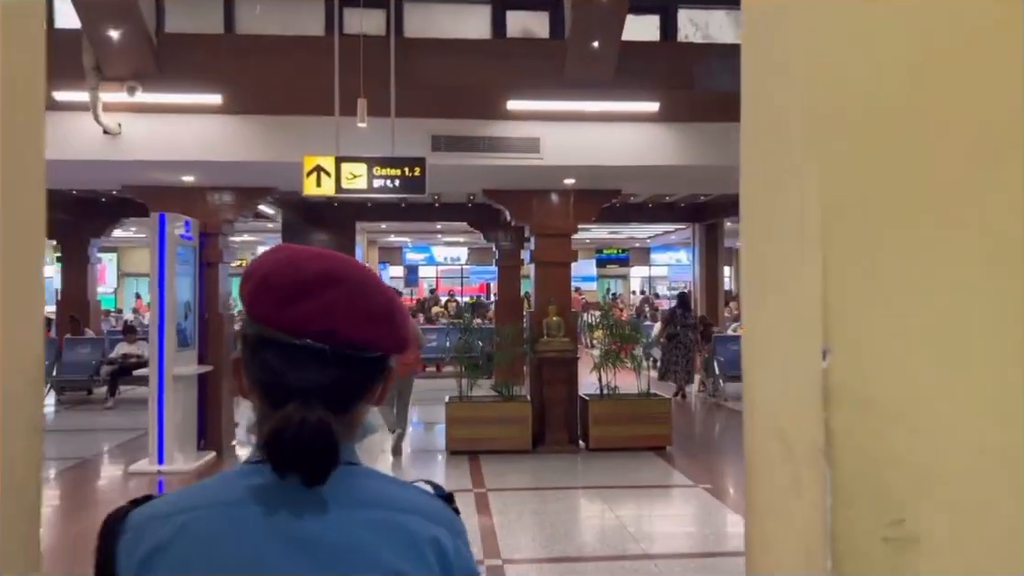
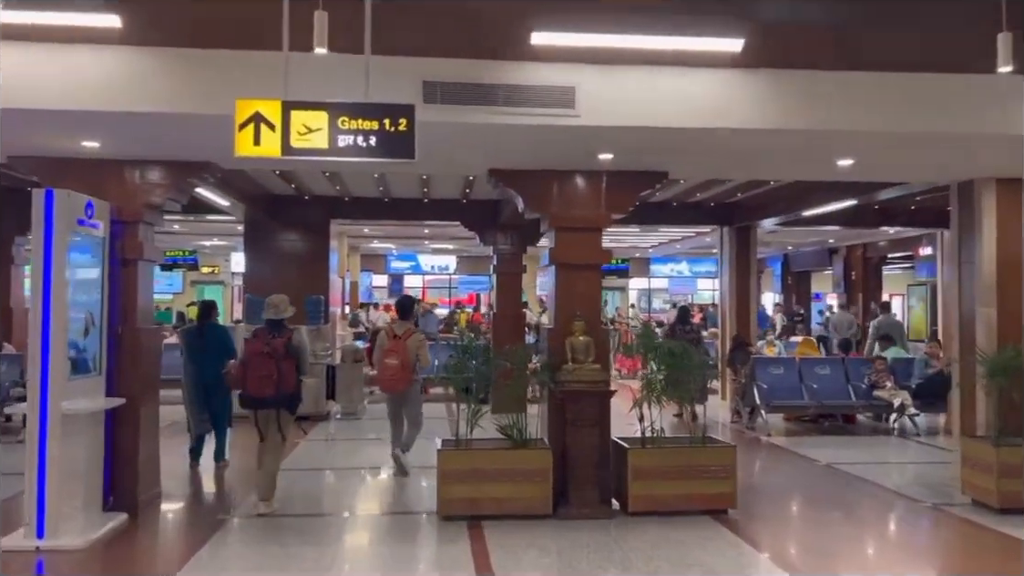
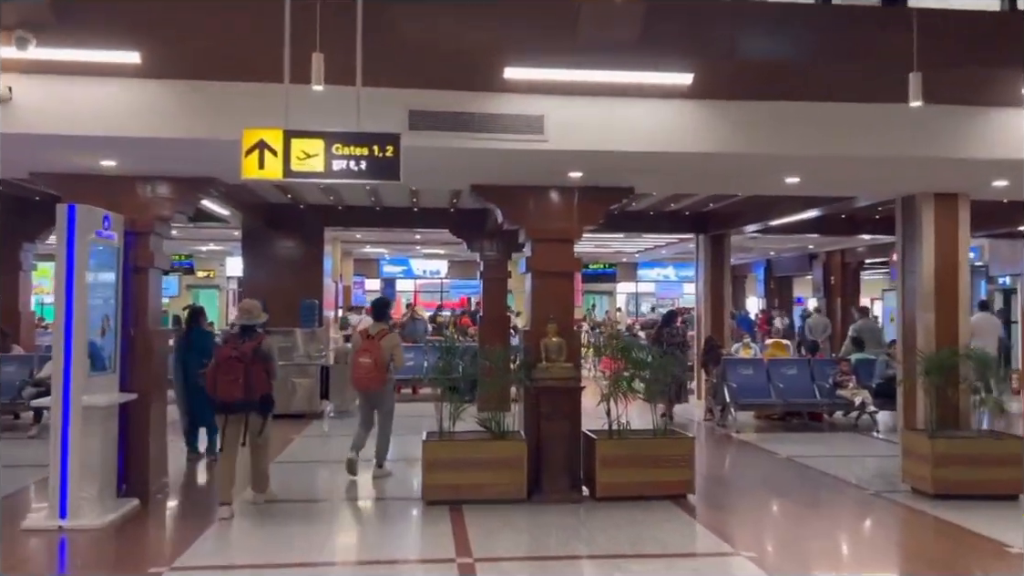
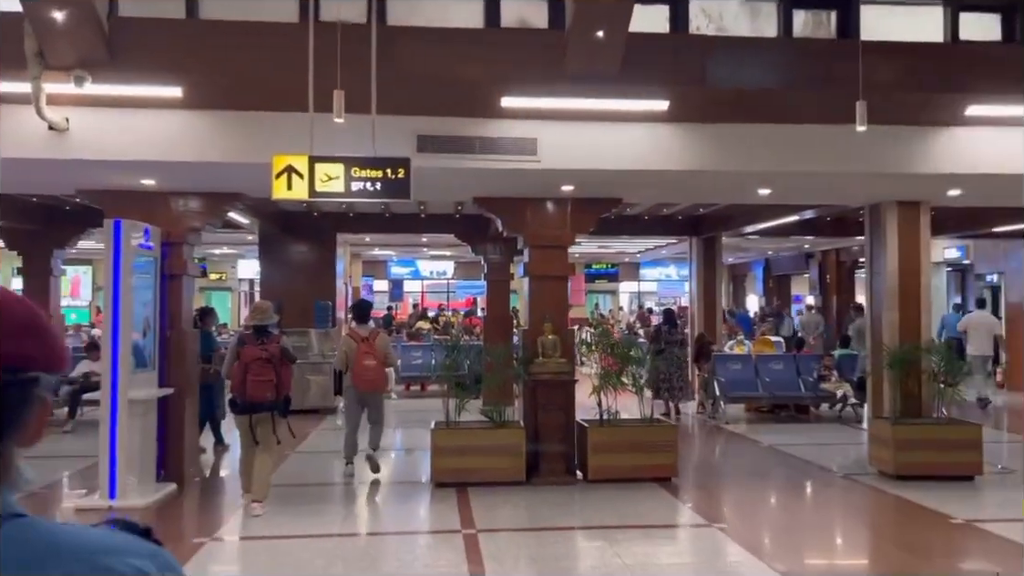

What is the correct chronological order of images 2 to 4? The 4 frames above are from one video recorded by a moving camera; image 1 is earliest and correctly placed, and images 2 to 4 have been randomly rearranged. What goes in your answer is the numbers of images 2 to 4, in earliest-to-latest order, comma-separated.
4, 3, 2
